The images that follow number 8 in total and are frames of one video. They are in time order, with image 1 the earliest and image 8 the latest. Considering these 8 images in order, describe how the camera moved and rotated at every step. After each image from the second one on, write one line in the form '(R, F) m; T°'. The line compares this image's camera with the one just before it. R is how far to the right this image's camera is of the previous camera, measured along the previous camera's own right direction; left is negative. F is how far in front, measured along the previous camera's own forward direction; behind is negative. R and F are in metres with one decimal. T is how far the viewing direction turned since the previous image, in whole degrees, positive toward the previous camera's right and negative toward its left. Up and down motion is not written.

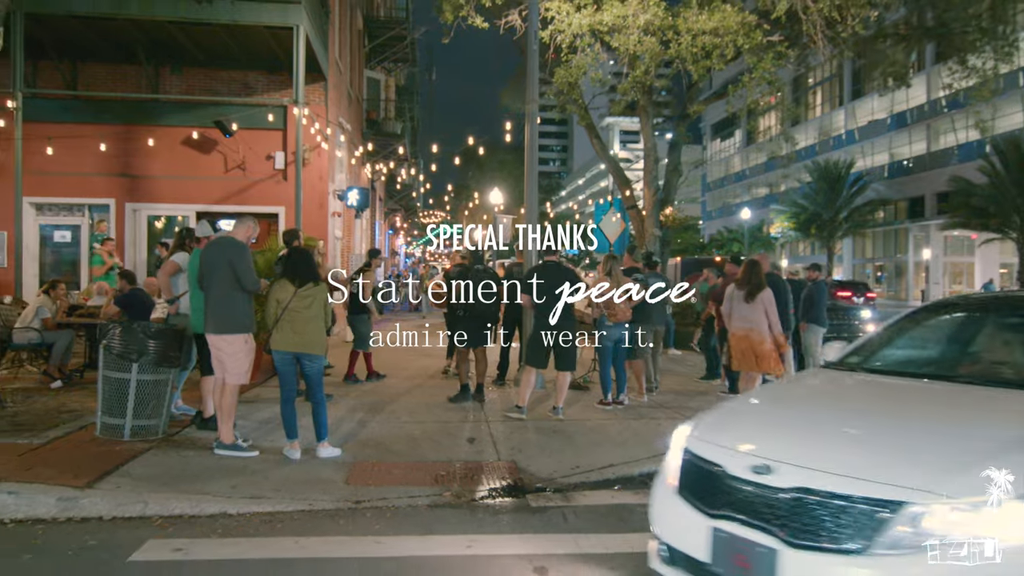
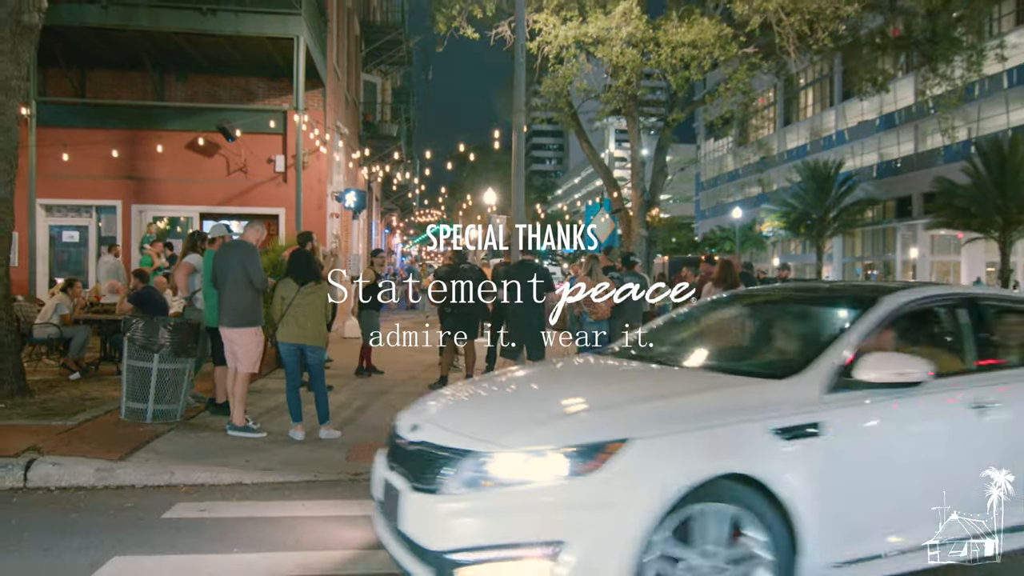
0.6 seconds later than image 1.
(+0.1, -0.7) m; 0°
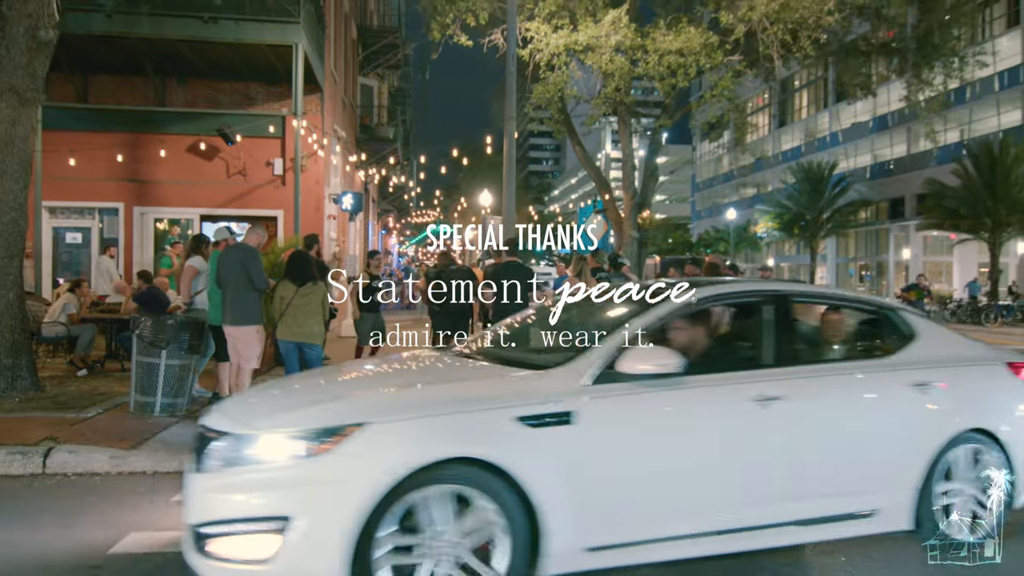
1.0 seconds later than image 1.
(+0.1, -0.4) m; 0°
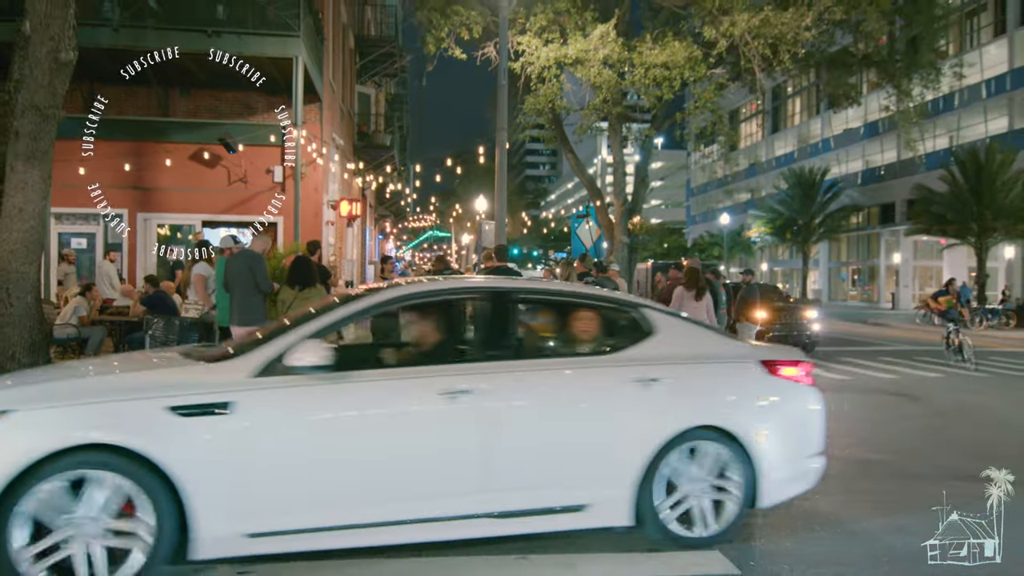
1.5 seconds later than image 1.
(+0.1, -0.6) m; 0°
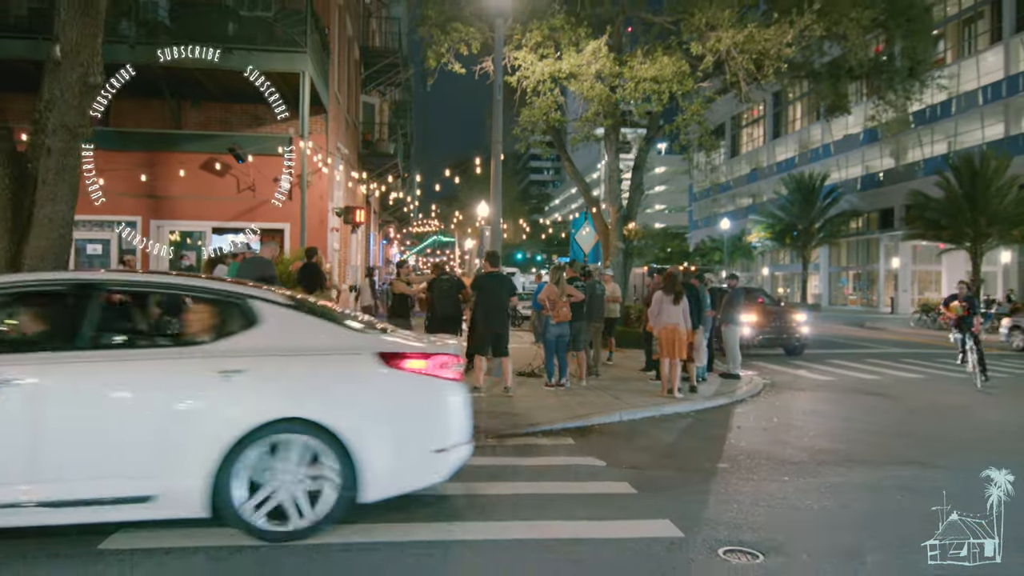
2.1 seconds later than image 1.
(+0.2, -0.7) m; 0°
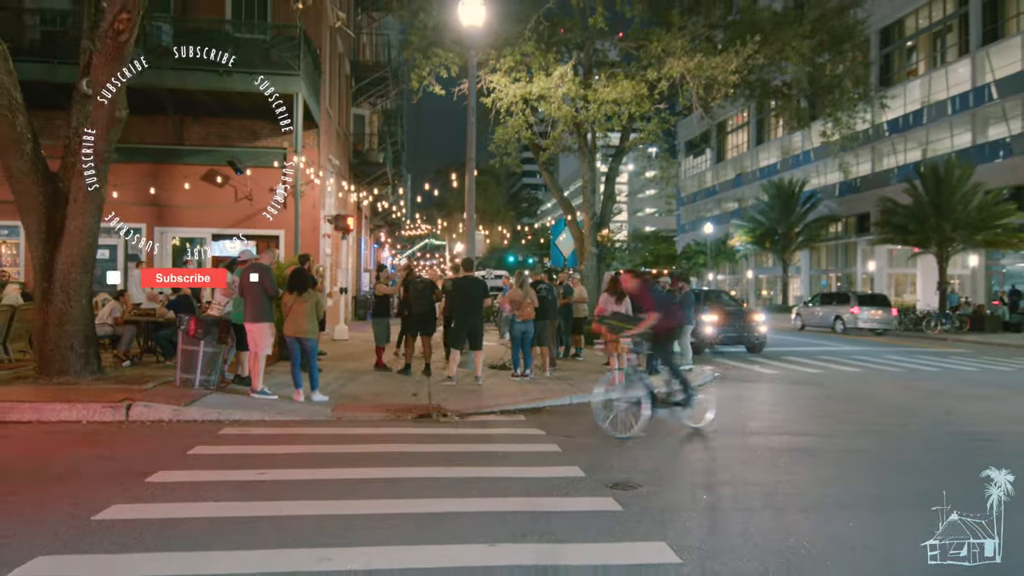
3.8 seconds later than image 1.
(+0.4, -1.6) m; 0°
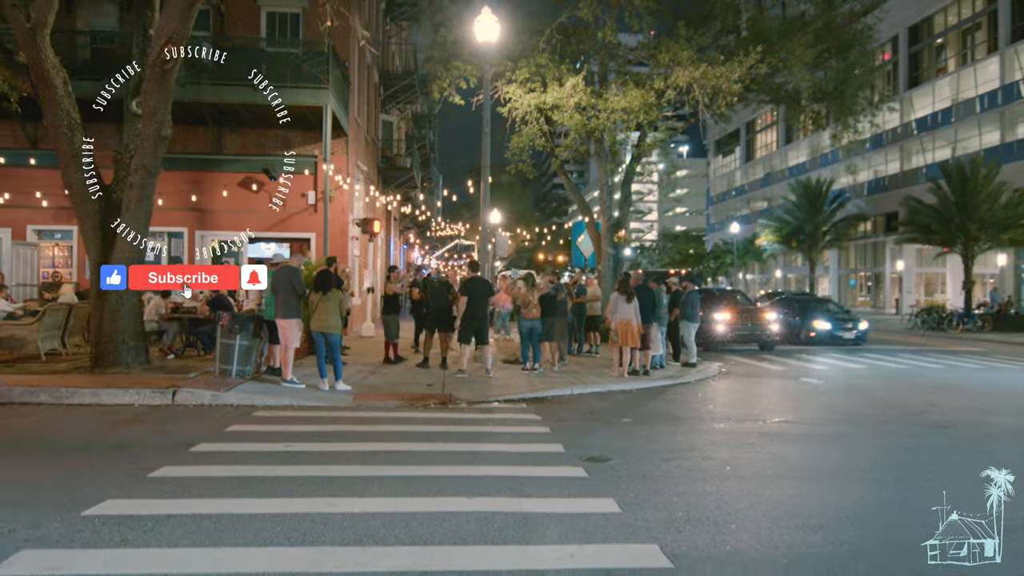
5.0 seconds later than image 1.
(+0.4, -1.0) m; -2°
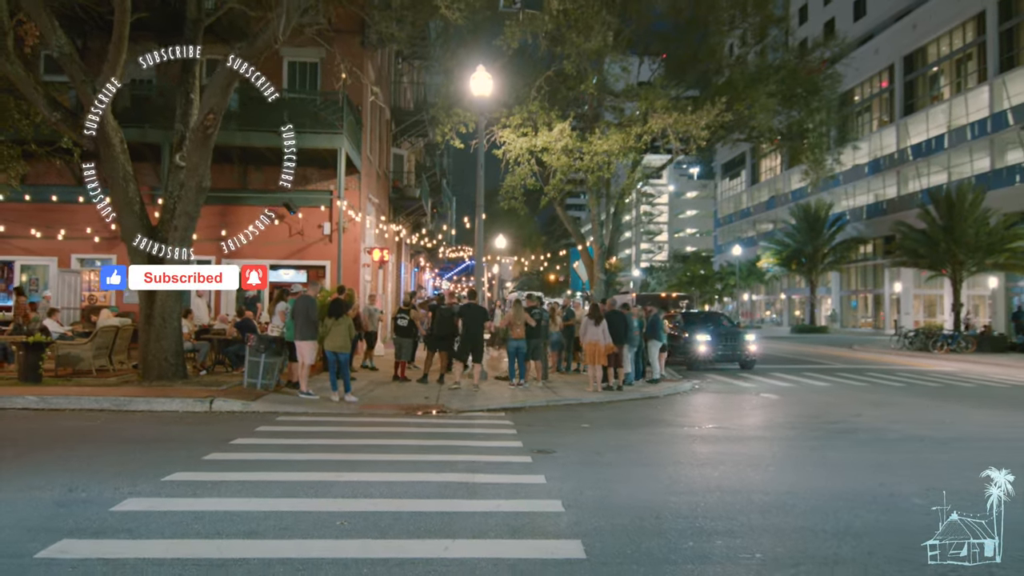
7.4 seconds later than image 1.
(+0.6, -2.0) m; -1°
